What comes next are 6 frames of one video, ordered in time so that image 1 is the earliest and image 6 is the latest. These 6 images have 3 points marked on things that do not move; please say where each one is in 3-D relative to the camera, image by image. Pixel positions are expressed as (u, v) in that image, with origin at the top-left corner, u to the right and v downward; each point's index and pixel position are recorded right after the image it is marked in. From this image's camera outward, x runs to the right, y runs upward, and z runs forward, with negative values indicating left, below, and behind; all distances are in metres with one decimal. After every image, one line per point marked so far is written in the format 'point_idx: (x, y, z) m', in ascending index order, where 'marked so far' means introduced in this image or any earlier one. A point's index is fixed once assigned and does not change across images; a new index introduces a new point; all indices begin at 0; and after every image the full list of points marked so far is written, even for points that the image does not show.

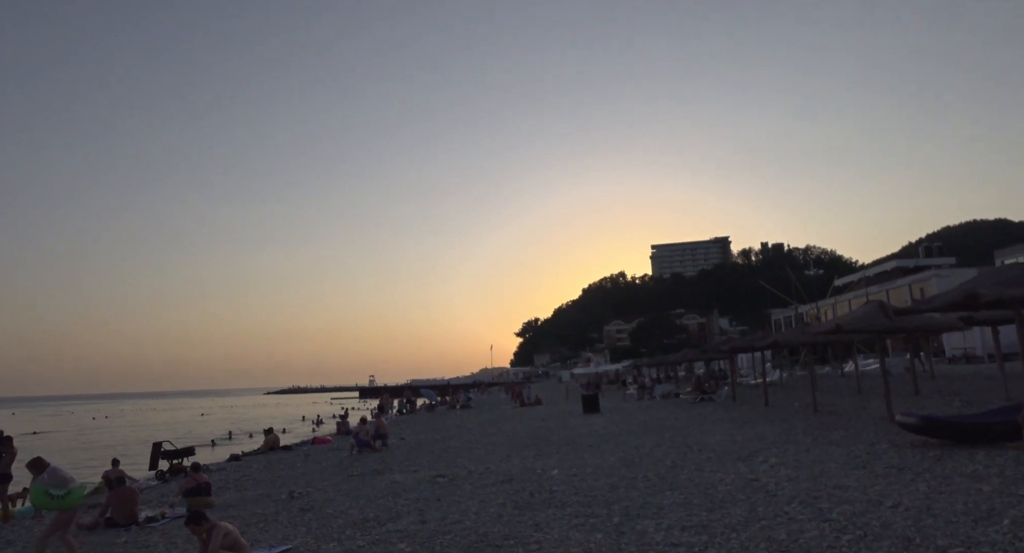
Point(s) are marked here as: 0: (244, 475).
0: (-6.5, -5.0, +16.0) m
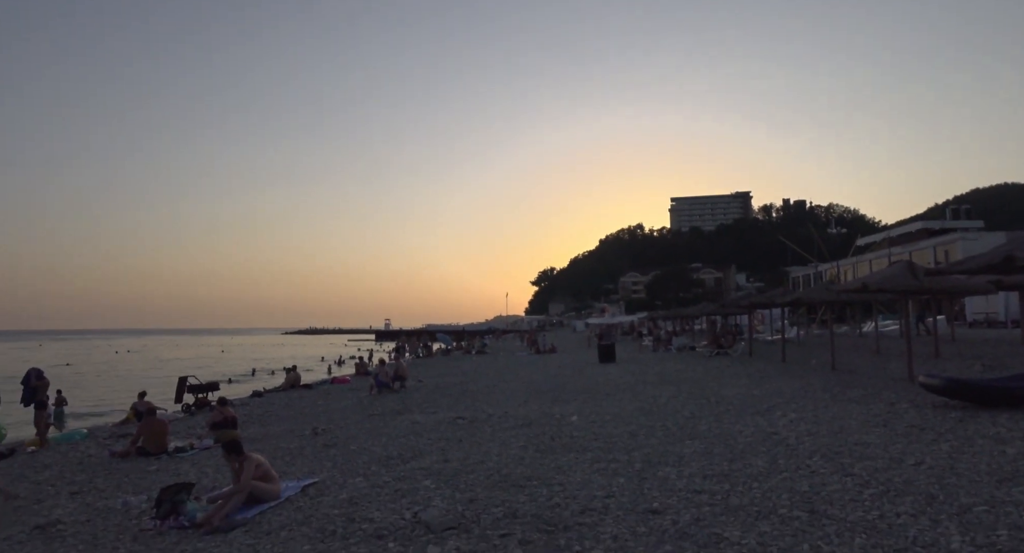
0: (-6.1, -3.5, +16.3) m
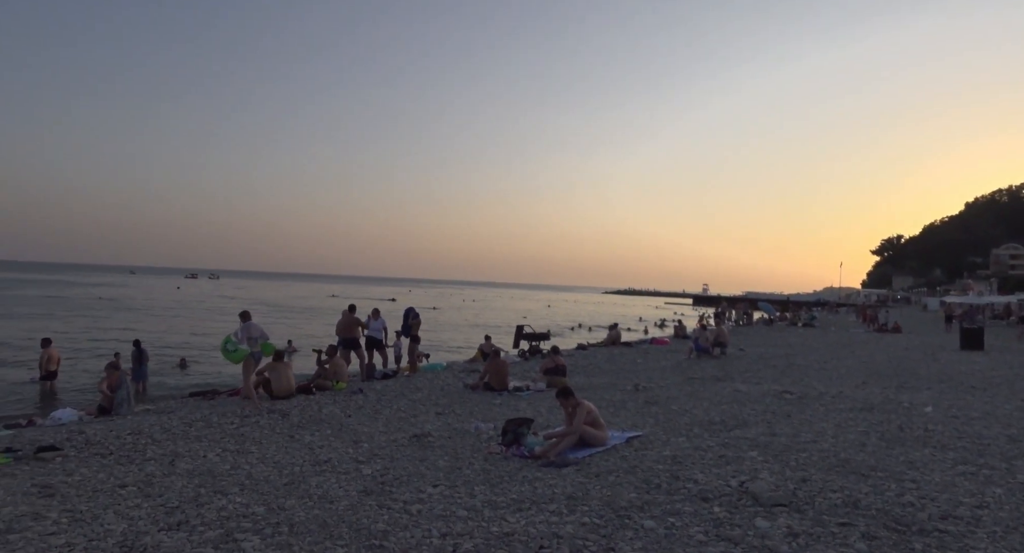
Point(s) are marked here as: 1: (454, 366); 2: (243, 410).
0: (+2.1, -2.4, +17.4) m
1: (-1.6, -2.5, +17.4) m
2: (-5.7, -2.9, +13.3) m
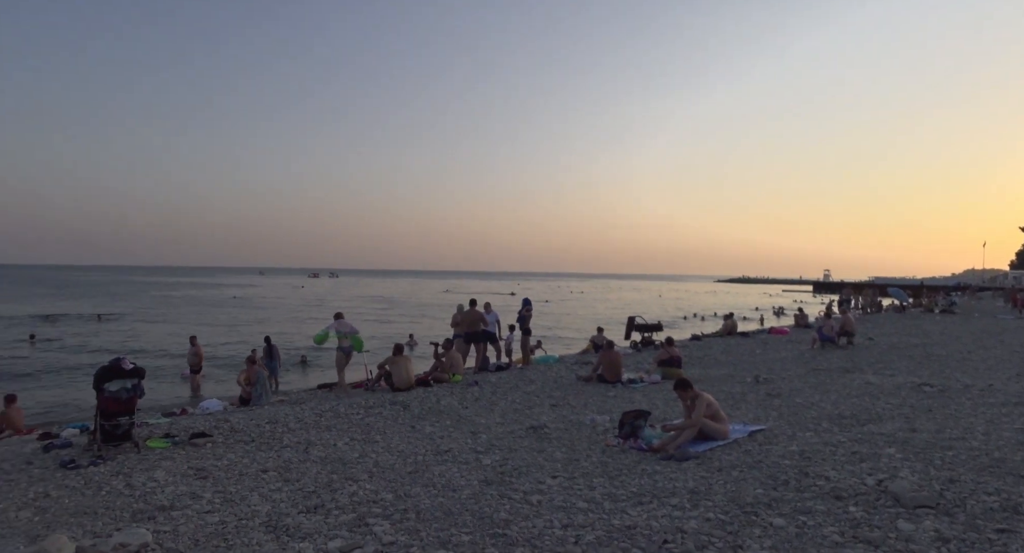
0: (+5.0, -2.1, +16.9) m
1: (+1.3, -2.3, +17.5) m
2: (-3.3, -2.8, +14.1) m
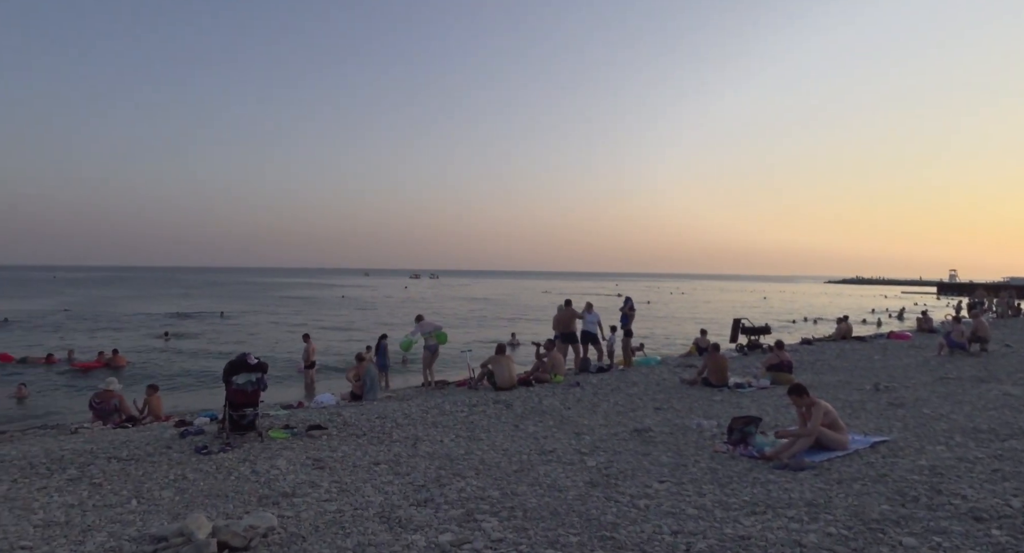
0: (+7.5, -2.1, +16.2) m
1: (+4.0, -2.3, +17.3) m
2: (-1.0, -2.8, +14.5) m
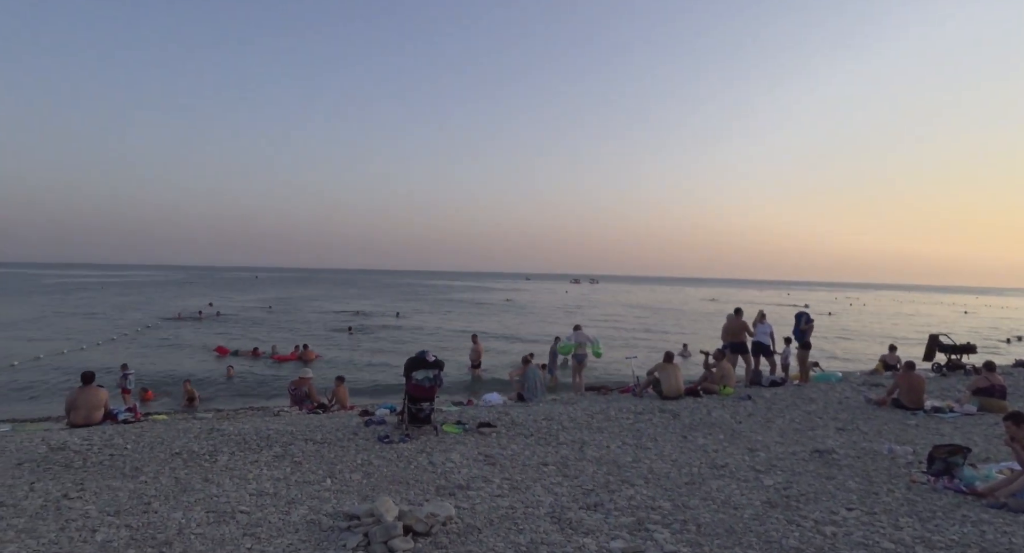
0: (+11.5, -2.3, +14.4) m
1: (+8.2, -2.4, +16.2) m
2: (+2.8, -3.0, +14.7) m
